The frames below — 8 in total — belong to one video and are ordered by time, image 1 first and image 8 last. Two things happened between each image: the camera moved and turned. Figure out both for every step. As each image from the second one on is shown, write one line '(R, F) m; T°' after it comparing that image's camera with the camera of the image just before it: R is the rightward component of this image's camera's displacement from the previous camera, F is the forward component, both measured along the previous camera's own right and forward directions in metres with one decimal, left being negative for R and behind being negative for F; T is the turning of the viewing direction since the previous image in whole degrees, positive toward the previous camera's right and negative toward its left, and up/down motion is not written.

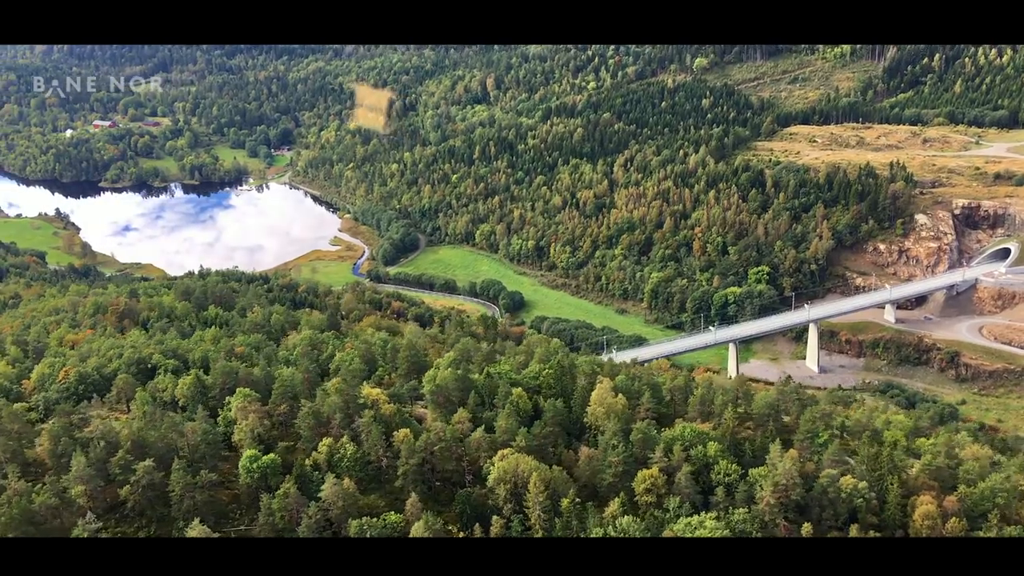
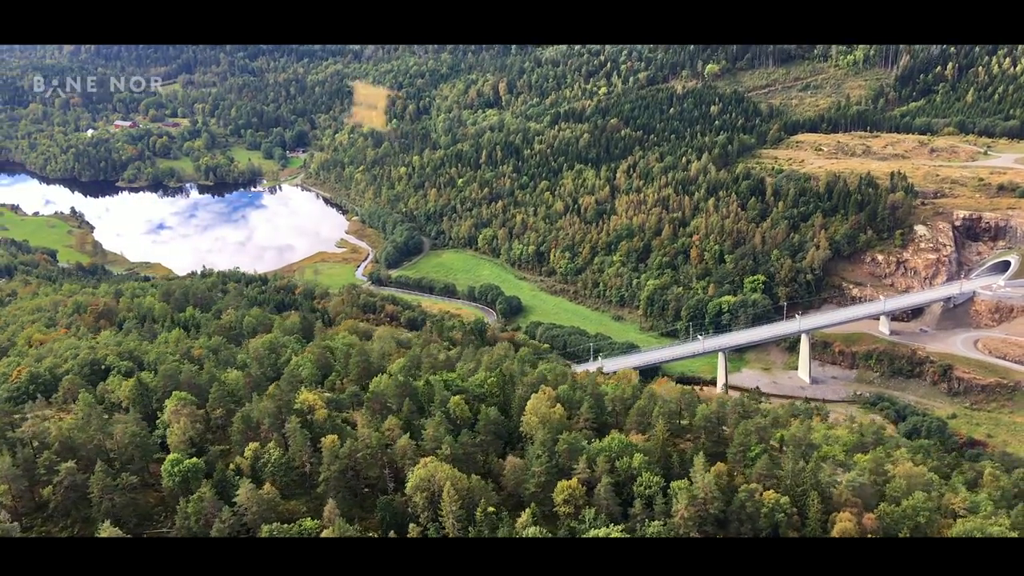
(+1.3, 0.0) m; -1°
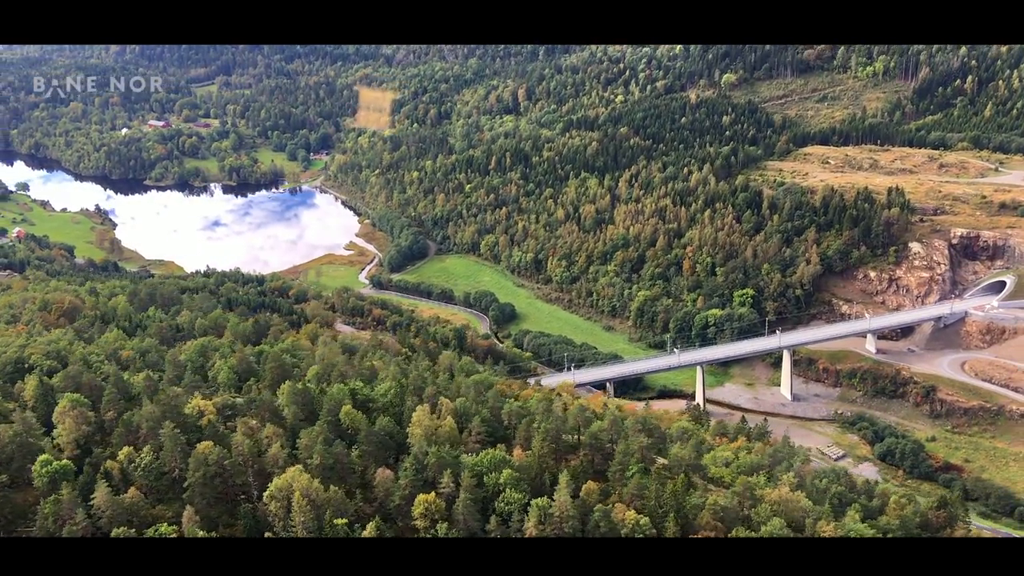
(+2.3, 0.0) m; -2°
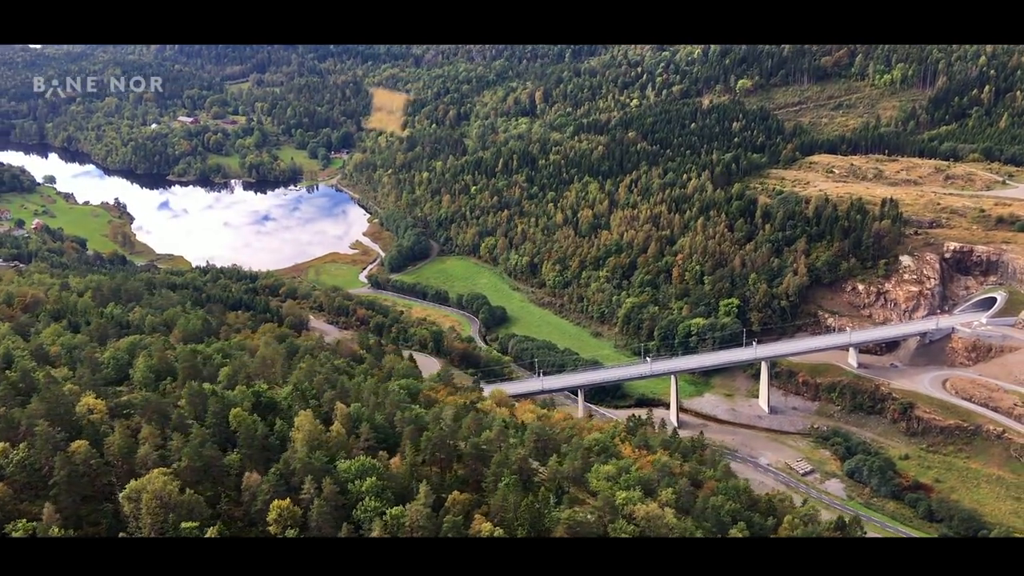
(+2.4, 0.0) m; -2°
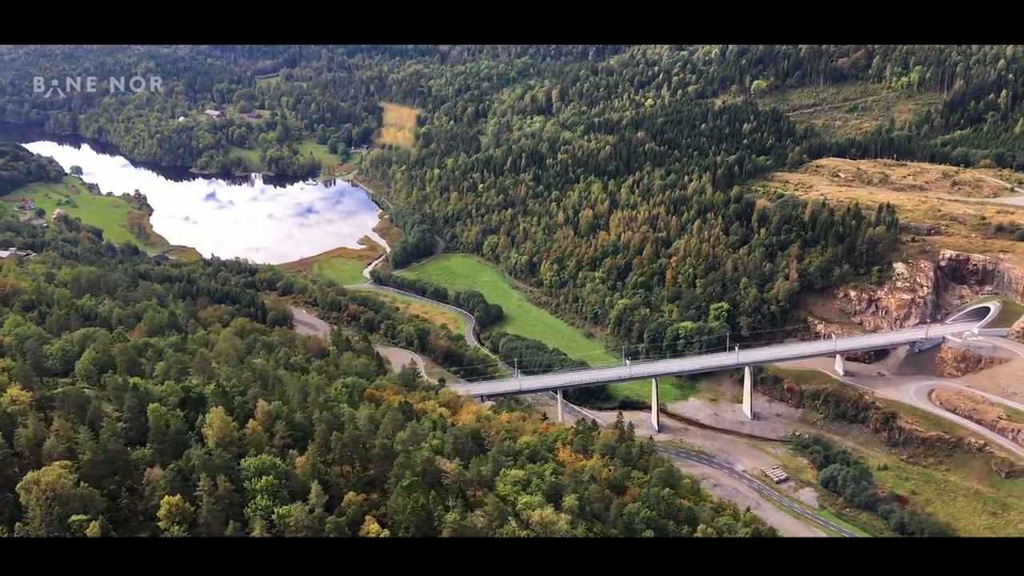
(+1.9, -0.1) m; -2°
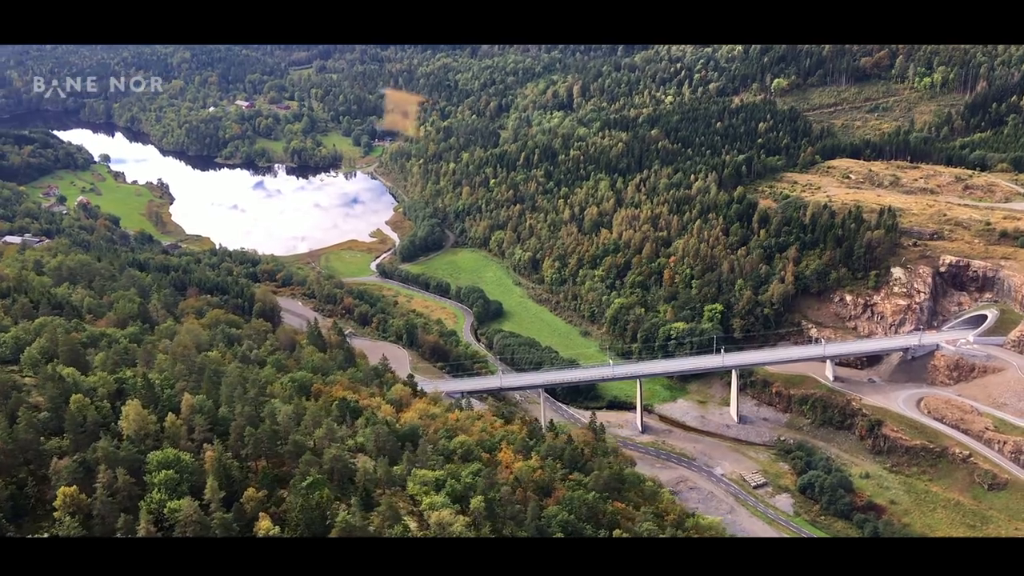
(+2.0, 0.0) m; -2°
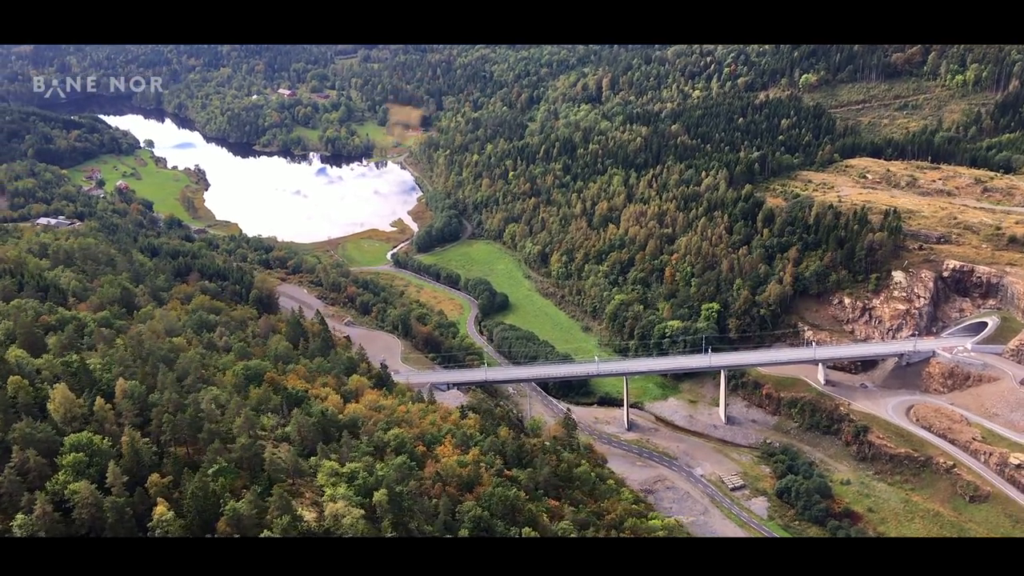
(+2.2, -0.2) m; -3°
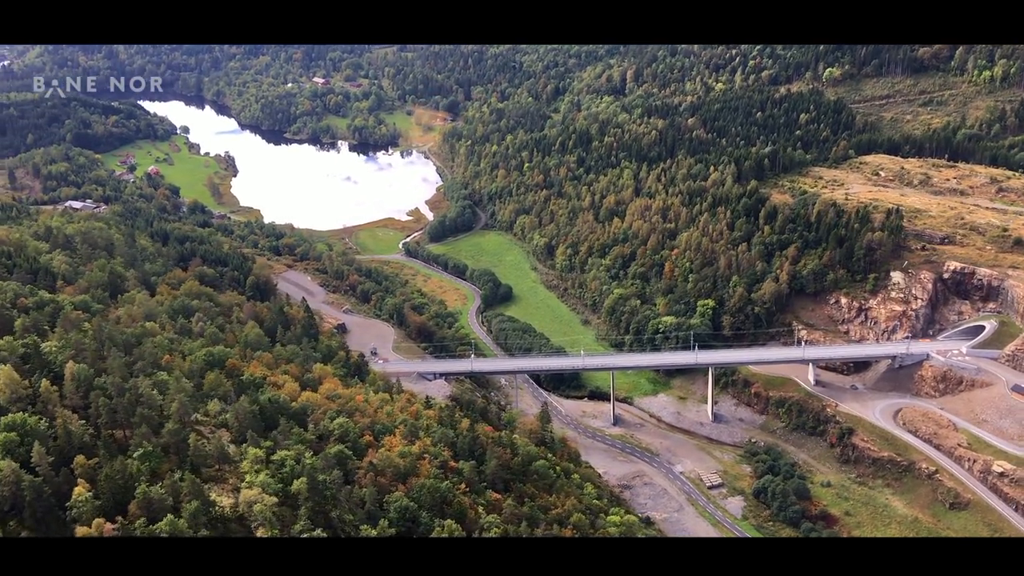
(+2.0, -0.2) m; -3°
